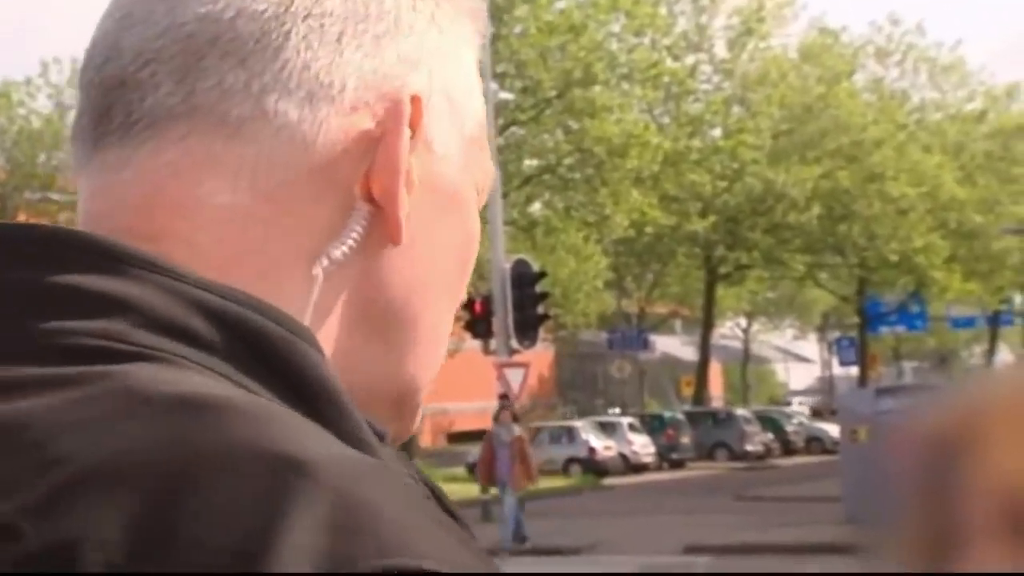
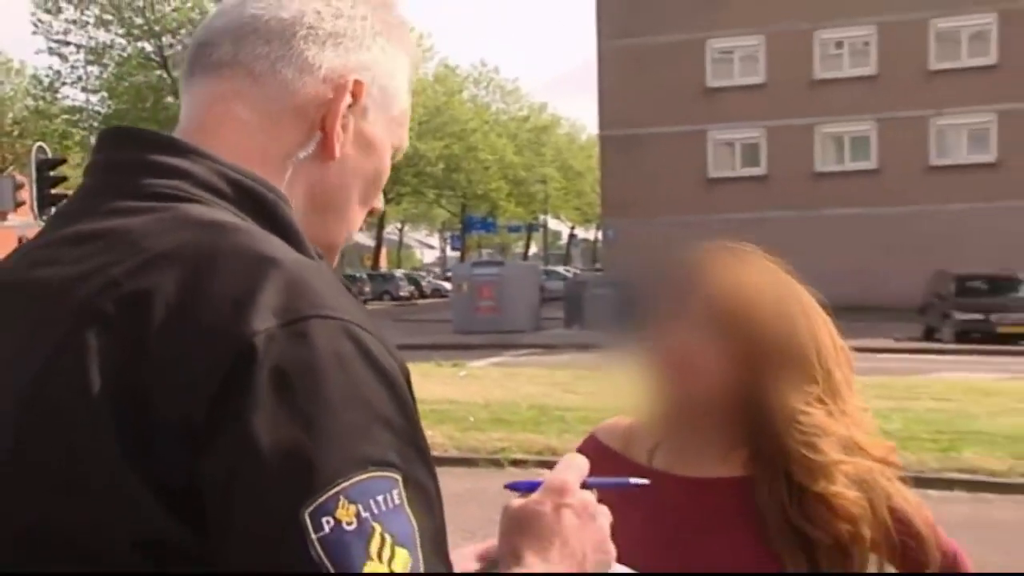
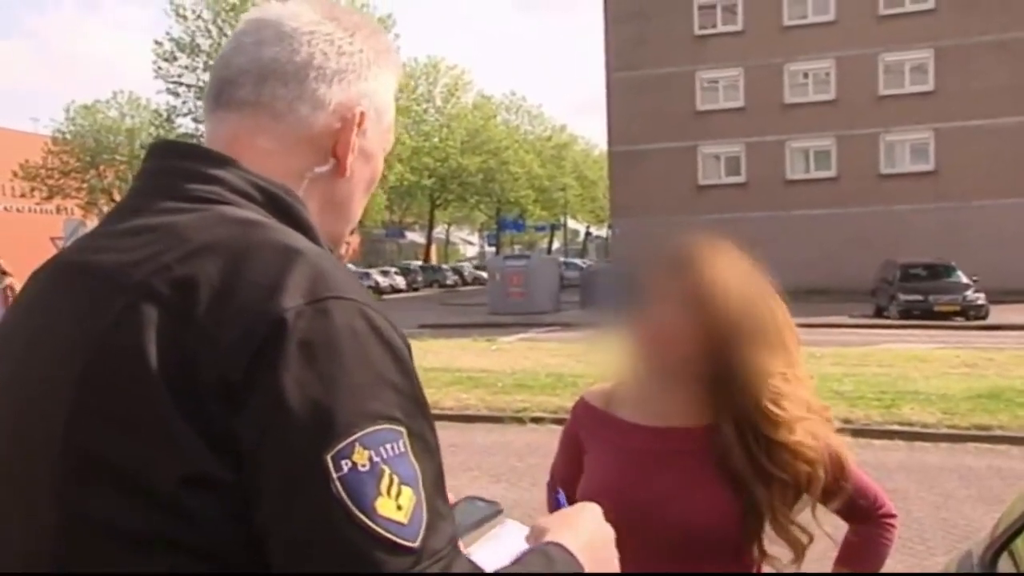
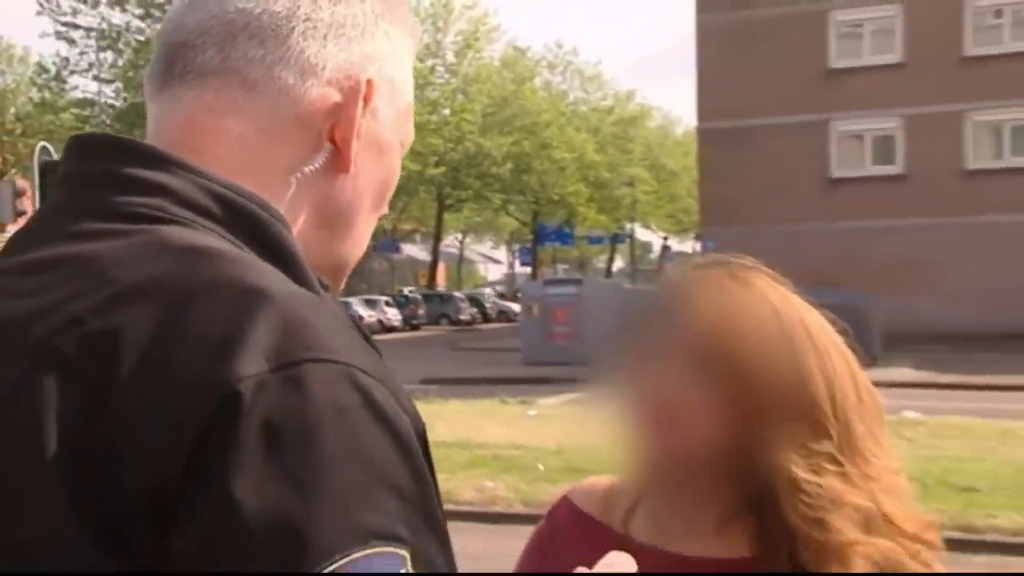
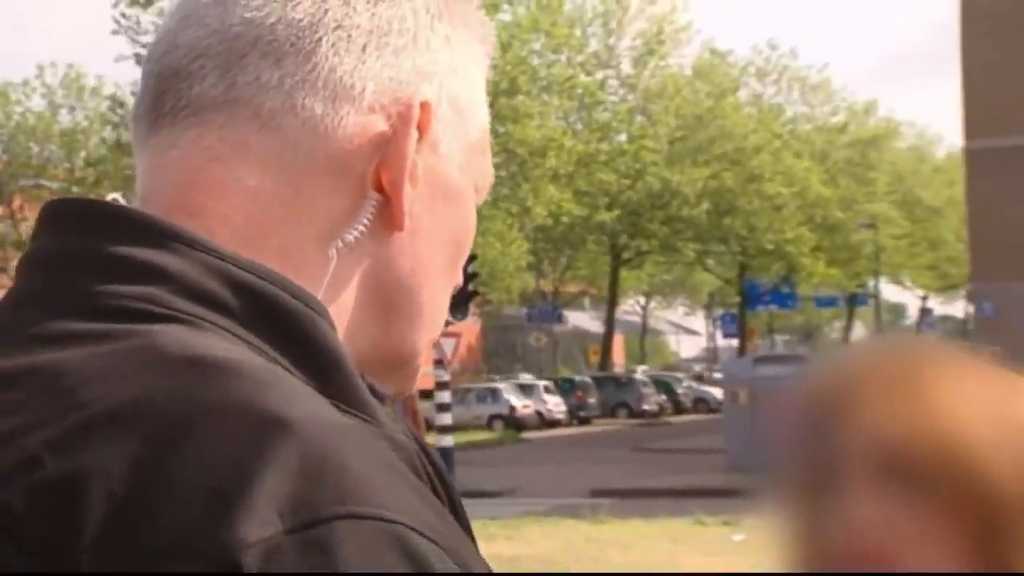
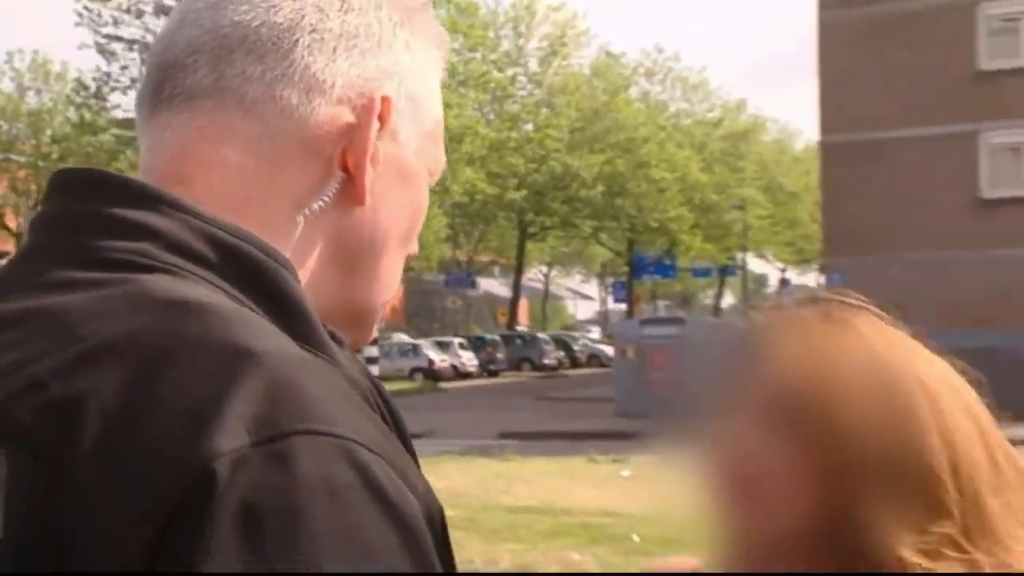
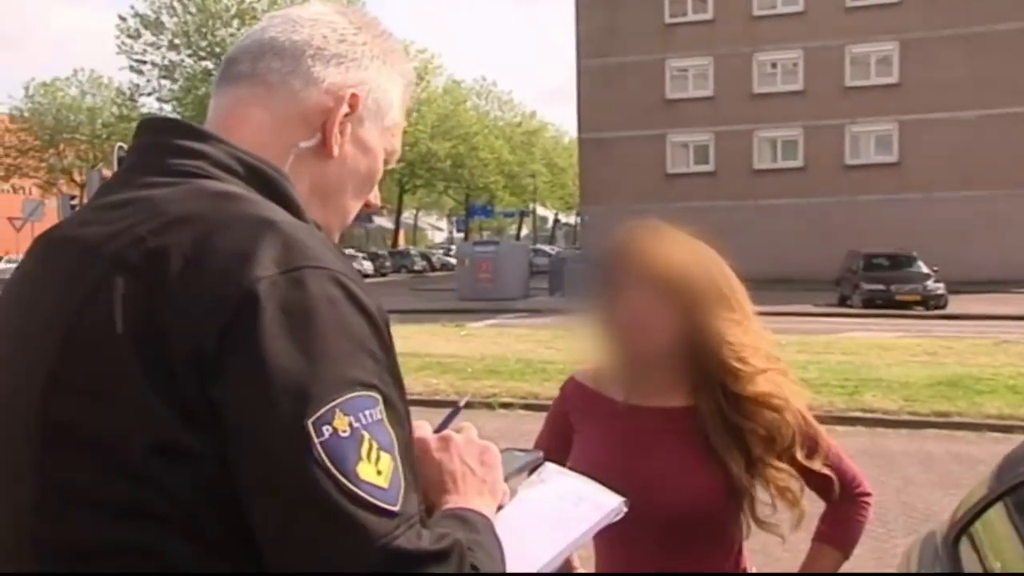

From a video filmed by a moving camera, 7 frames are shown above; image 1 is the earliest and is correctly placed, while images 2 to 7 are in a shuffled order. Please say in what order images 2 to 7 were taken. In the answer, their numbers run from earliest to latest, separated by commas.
5, 6, 4, 2, 7, 3
